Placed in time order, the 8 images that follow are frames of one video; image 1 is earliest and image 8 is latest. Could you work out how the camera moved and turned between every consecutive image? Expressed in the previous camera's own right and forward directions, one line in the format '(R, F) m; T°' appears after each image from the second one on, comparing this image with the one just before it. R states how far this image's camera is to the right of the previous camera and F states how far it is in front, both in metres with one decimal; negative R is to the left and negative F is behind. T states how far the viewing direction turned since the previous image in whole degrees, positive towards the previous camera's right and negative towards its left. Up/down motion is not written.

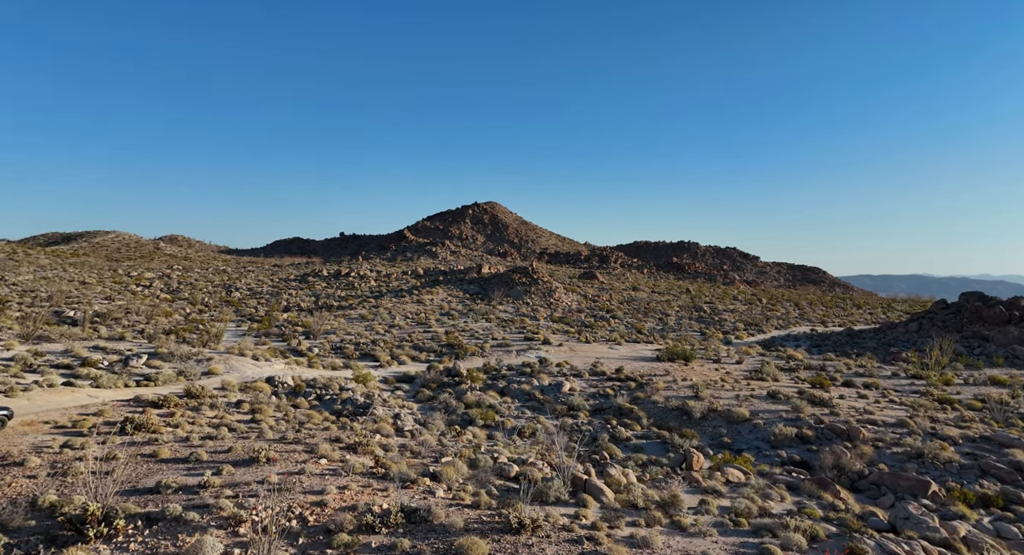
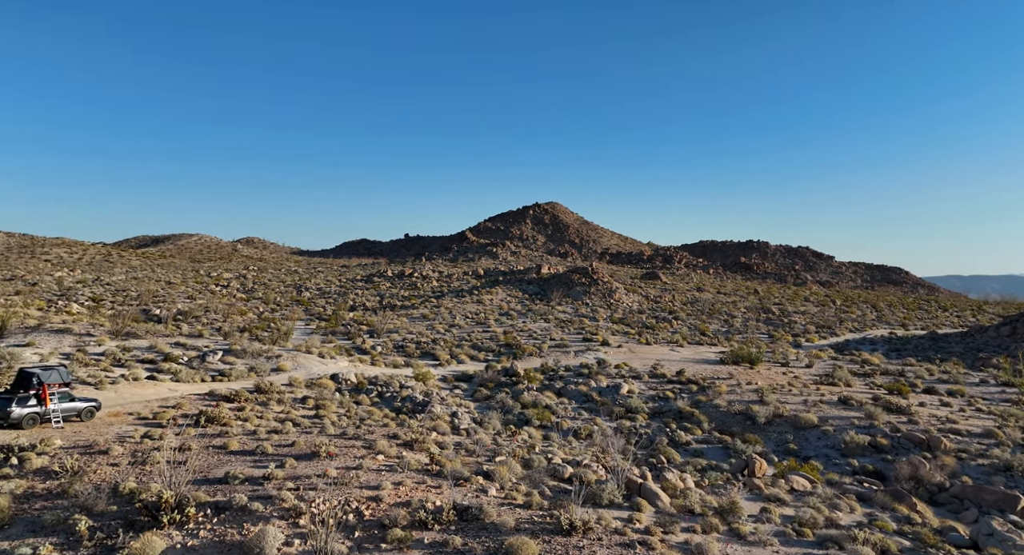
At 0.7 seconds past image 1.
(+0.3, -0.1) m; -6°
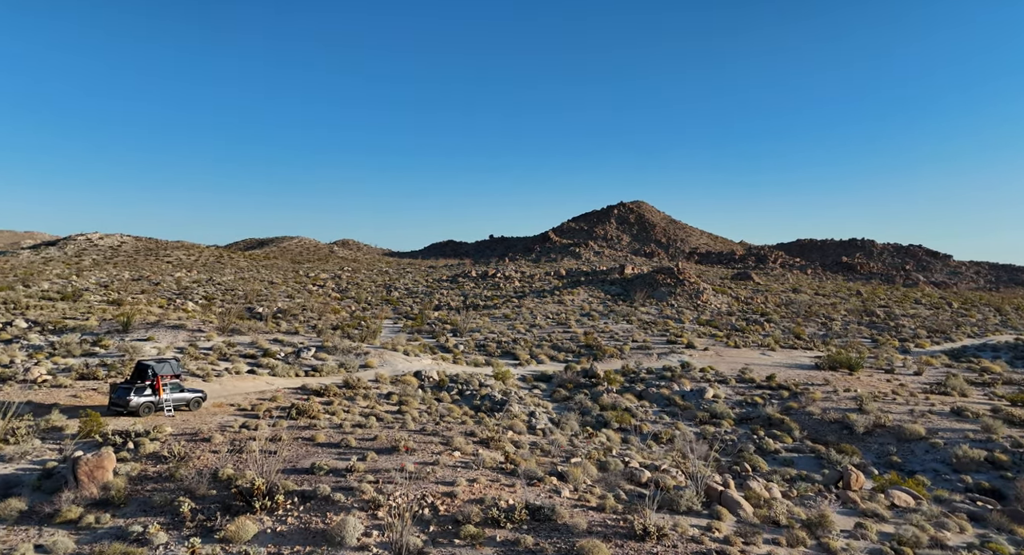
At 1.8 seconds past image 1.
(+0.4, -0.1) m; -8°
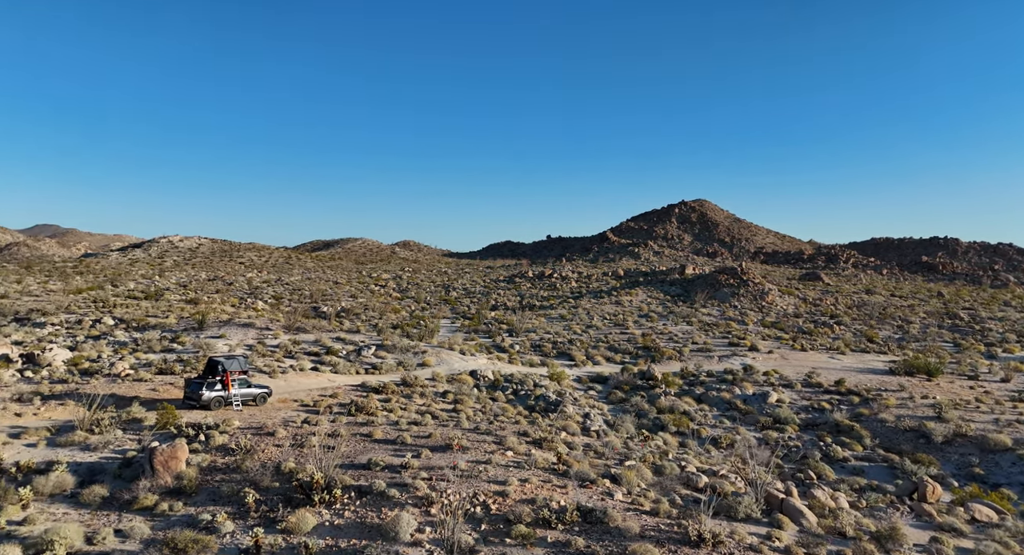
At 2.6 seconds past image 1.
(+0.2, 0.0) m; -5°
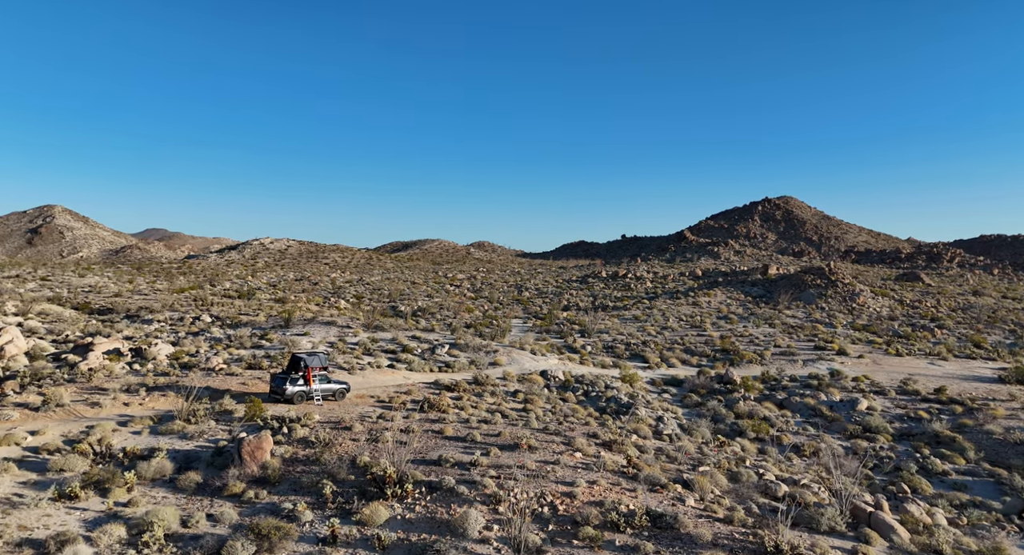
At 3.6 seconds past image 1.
(+0.2, 0.0) m; -7°
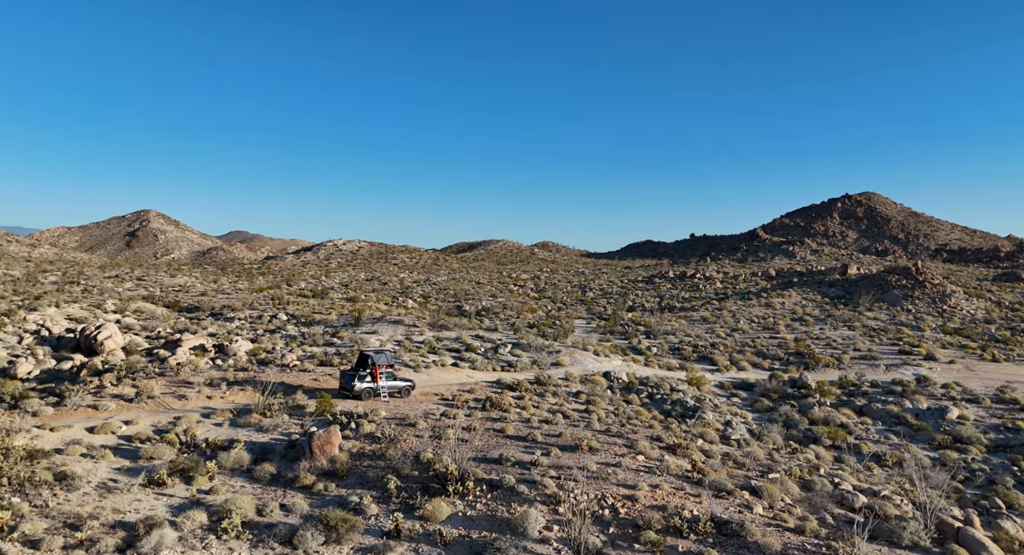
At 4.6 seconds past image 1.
(+0.2, 0.0) m; -6°
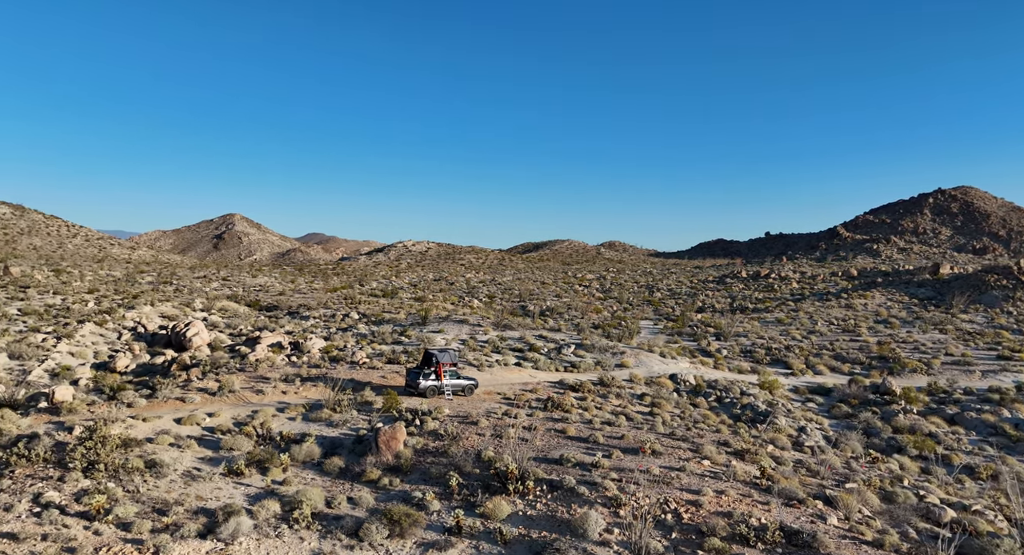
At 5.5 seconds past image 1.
(+0.2, +0.1) m; -6°
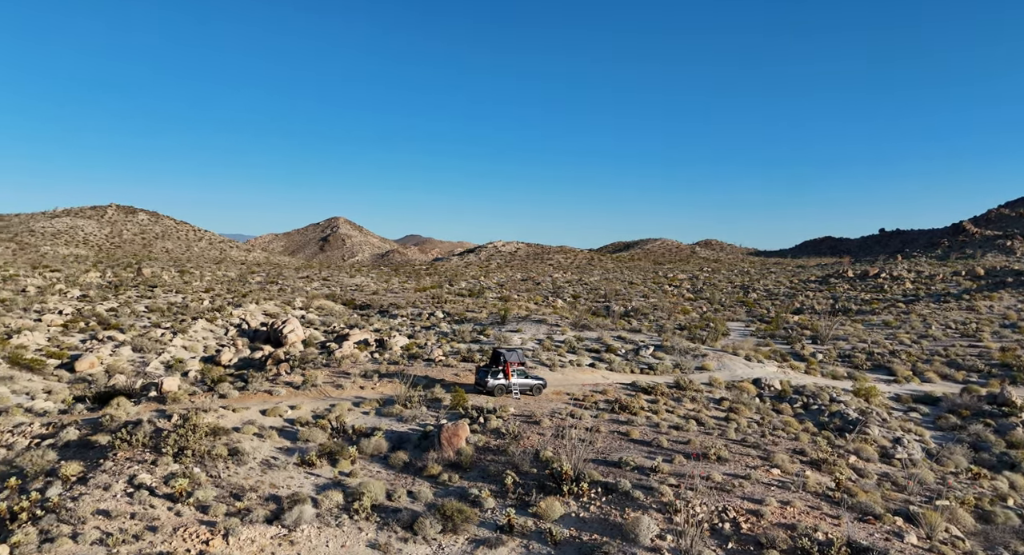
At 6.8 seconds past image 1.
(+1.0, +0.3) m; -9°
